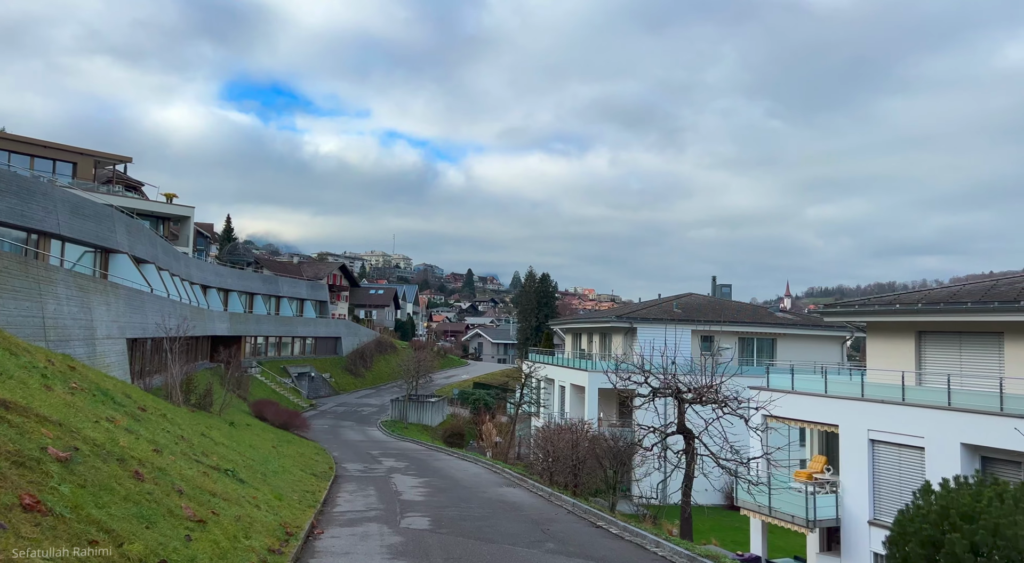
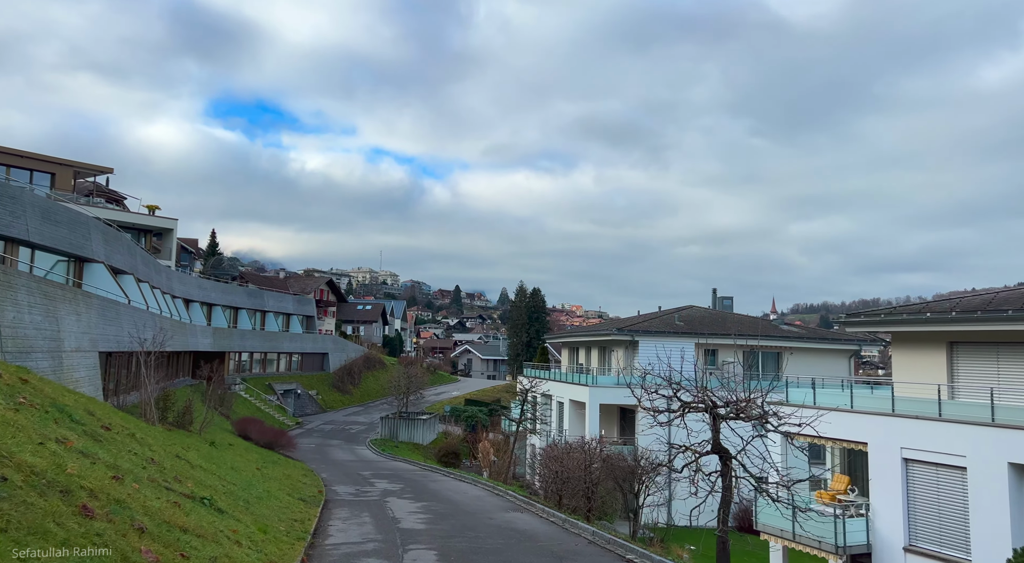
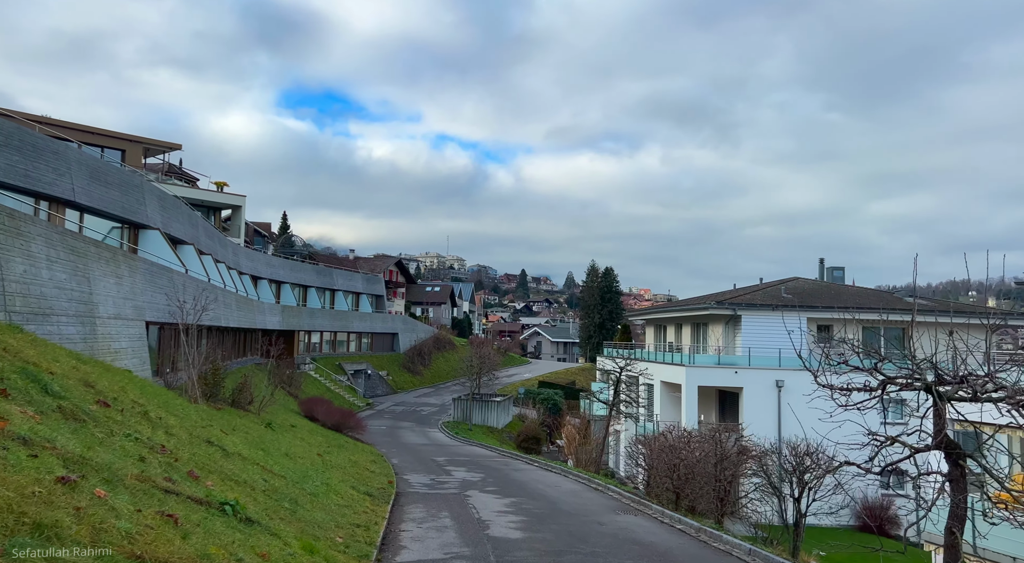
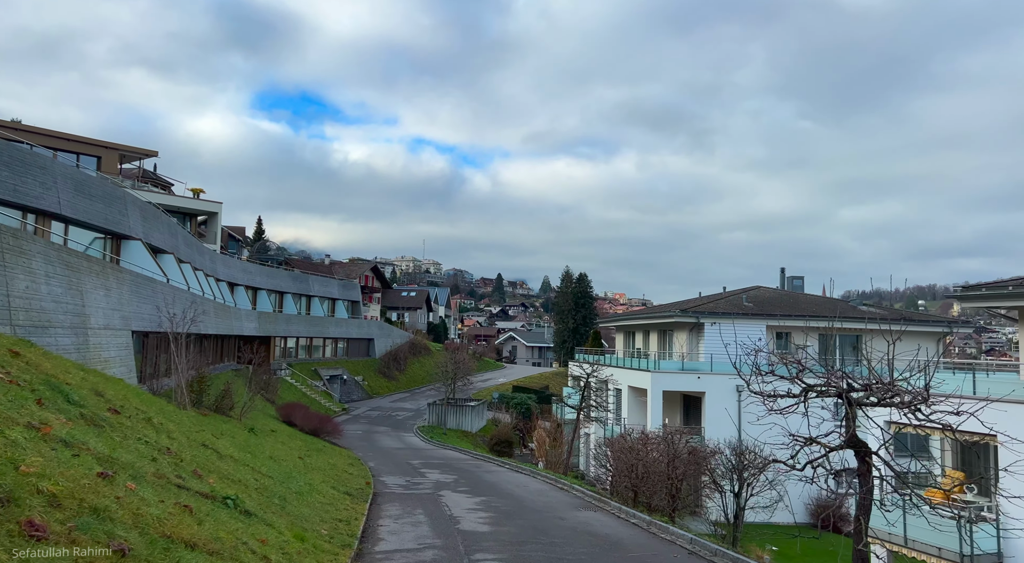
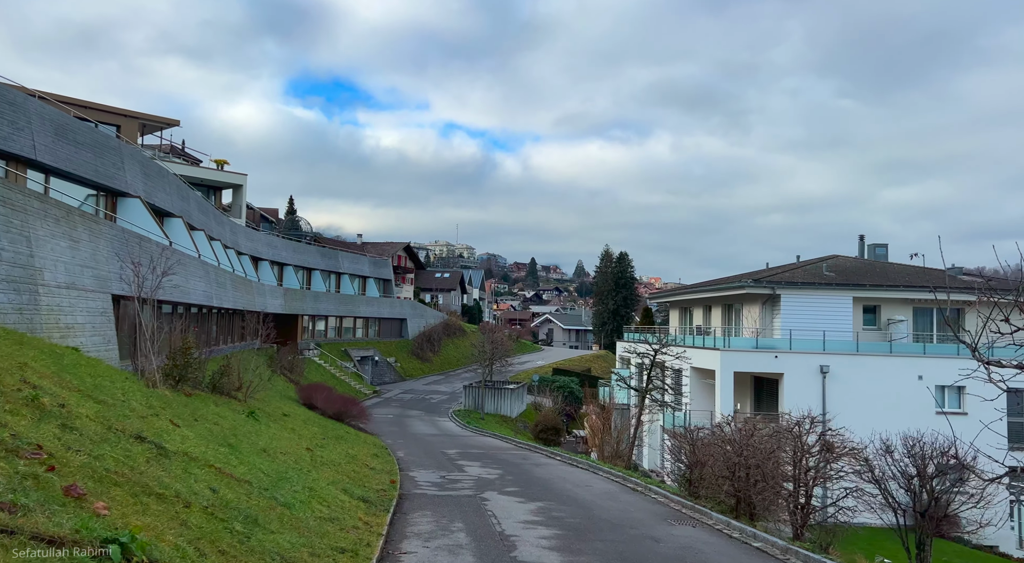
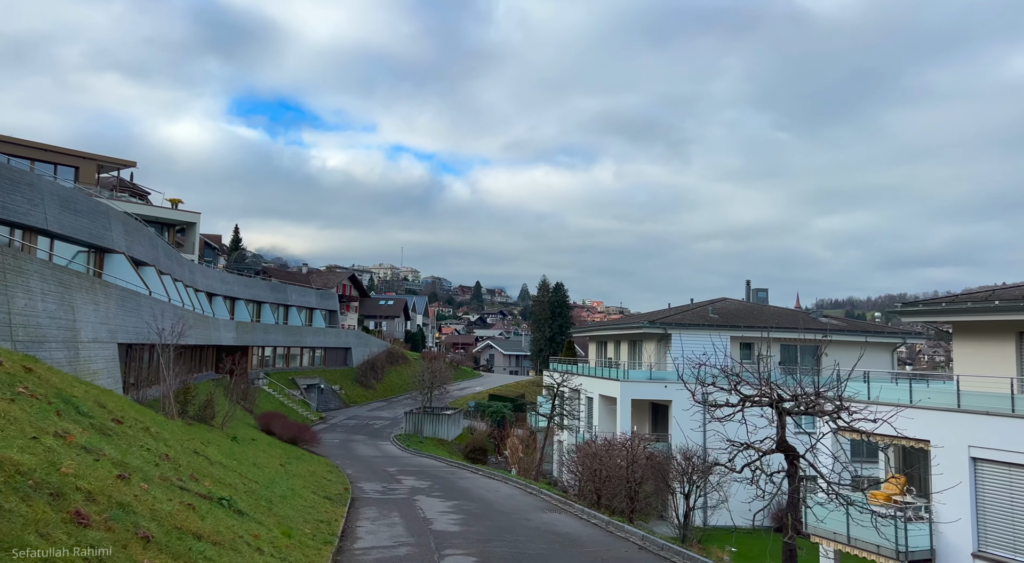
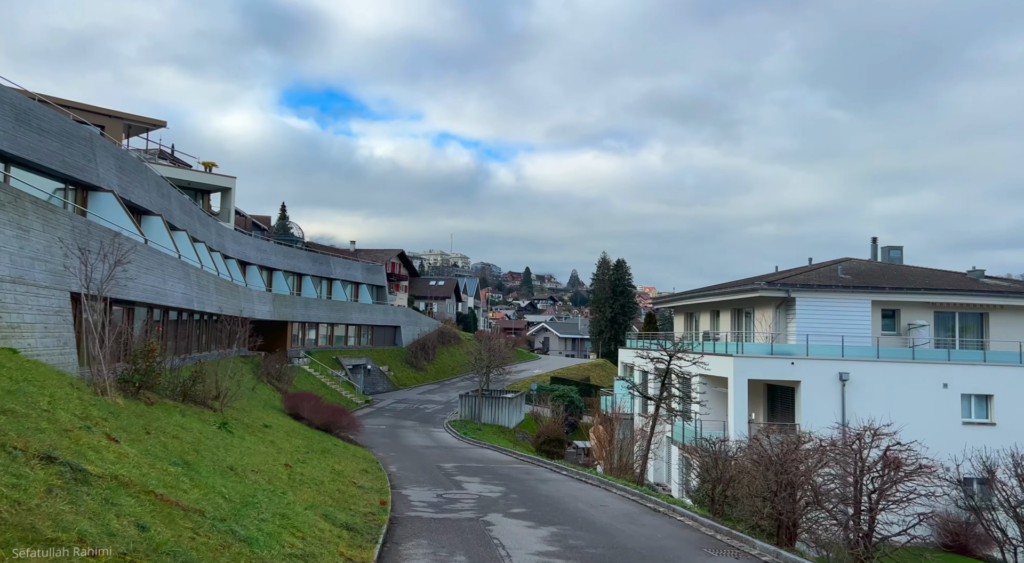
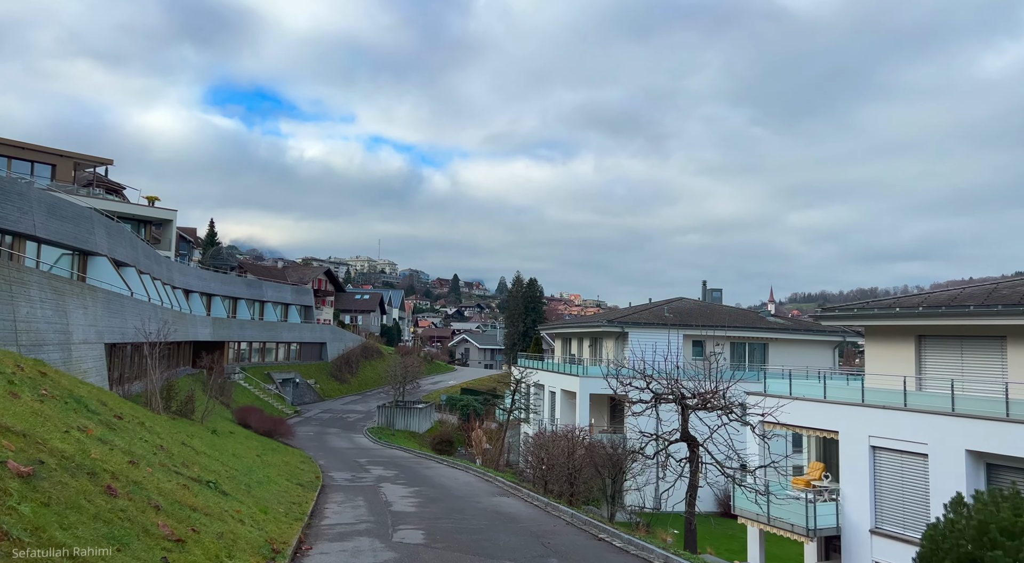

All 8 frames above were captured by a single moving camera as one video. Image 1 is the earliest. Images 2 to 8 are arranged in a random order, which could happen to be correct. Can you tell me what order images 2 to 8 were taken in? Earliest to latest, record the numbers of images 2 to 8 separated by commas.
8, 2, 6, 4, 3, 5, 7
